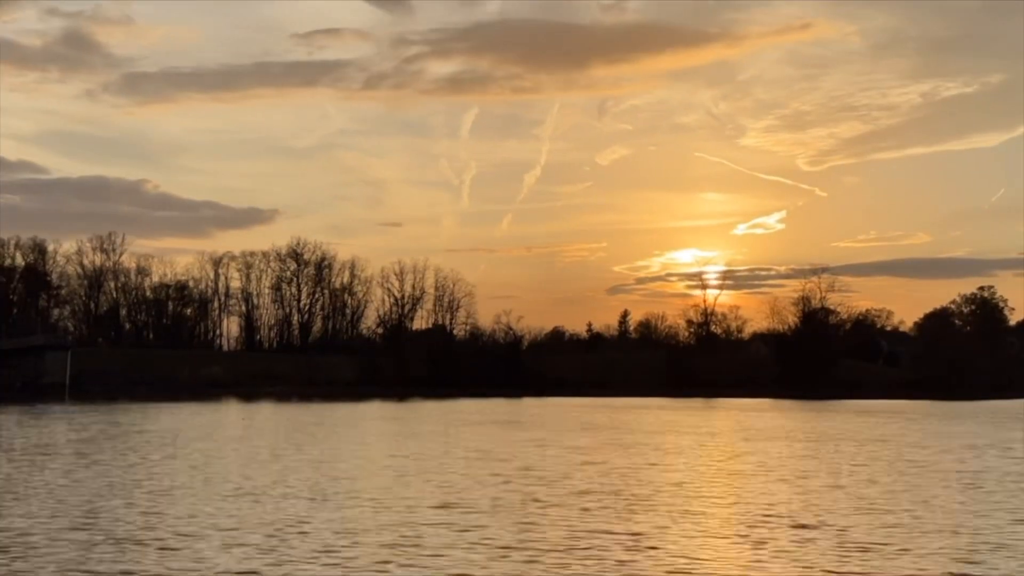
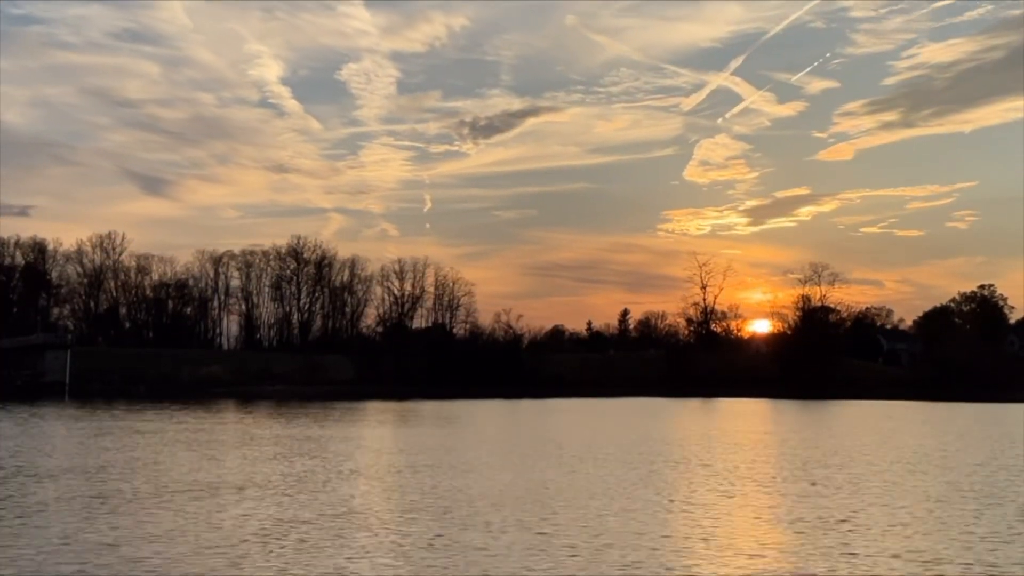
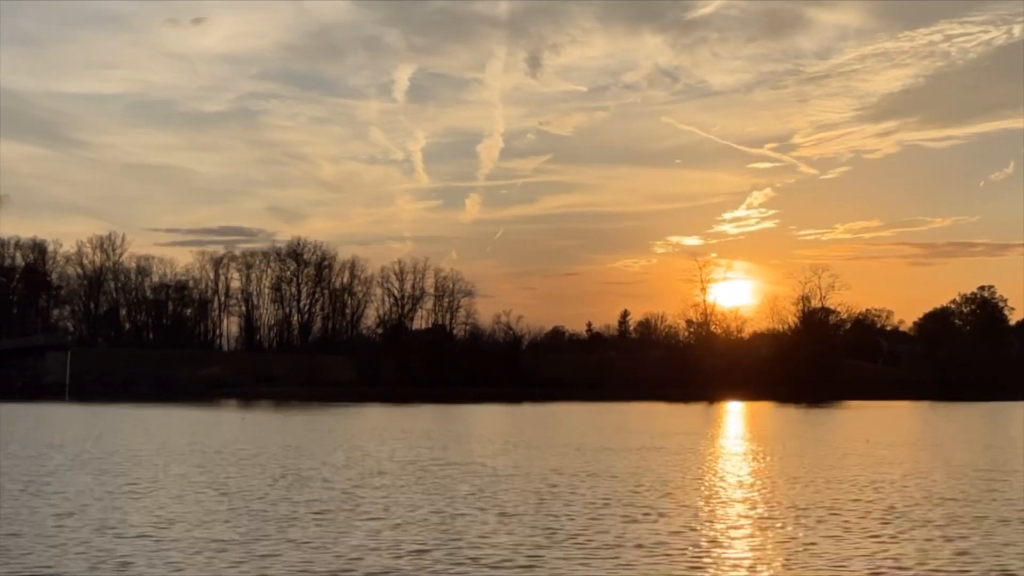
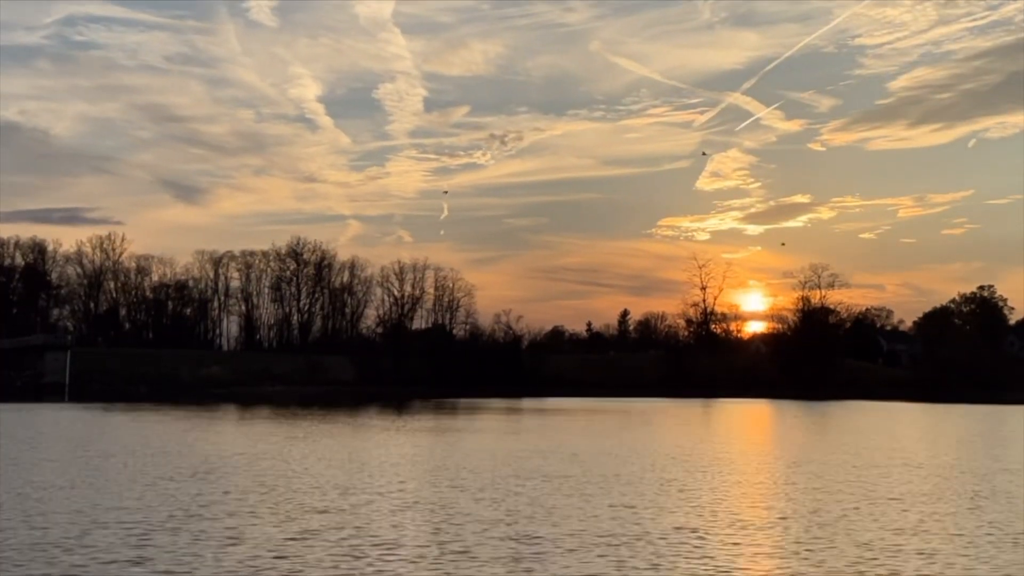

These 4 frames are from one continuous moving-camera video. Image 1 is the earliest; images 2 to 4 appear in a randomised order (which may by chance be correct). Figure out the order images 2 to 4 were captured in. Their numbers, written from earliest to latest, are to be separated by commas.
3, 4, 2
